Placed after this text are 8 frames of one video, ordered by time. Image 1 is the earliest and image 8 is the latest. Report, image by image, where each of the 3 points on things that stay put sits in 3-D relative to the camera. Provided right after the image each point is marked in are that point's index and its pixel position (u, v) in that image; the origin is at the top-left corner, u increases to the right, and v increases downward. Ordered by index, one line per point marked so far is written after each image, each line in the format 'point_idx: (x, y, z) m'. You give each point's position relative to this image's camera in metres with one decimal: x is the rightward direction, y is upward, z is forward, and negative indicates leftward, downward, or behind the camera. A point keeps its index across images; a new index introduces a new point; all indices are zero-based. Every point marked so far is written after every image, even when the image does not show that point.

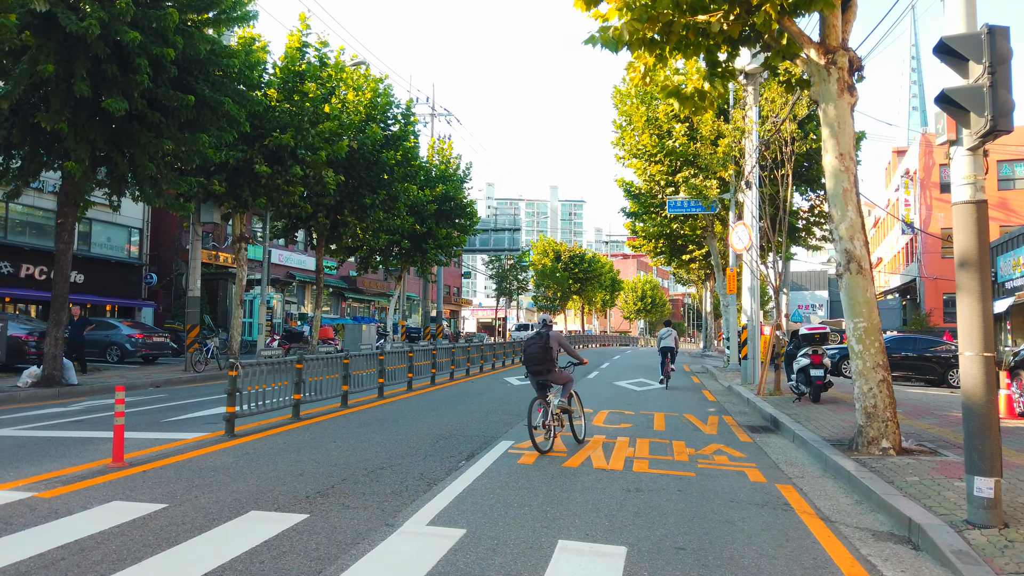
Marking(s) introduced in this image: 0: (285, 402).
0: (-3.1, -1.5, +10.2) m
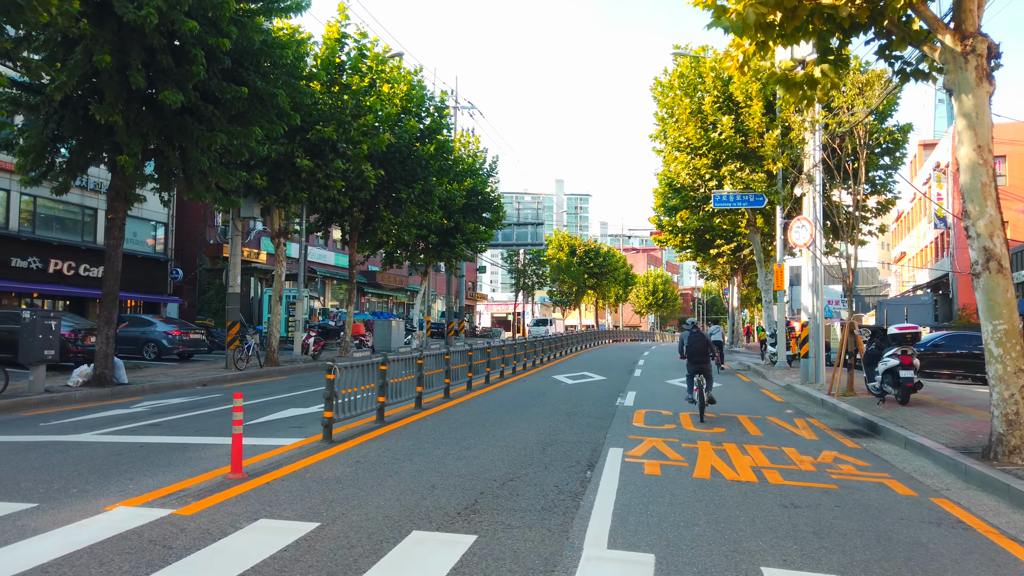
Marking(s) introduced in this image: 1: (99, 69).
0: (-1.8, -1.5, +9.8) m
1: (-7.5, +4.0, +13.7) m
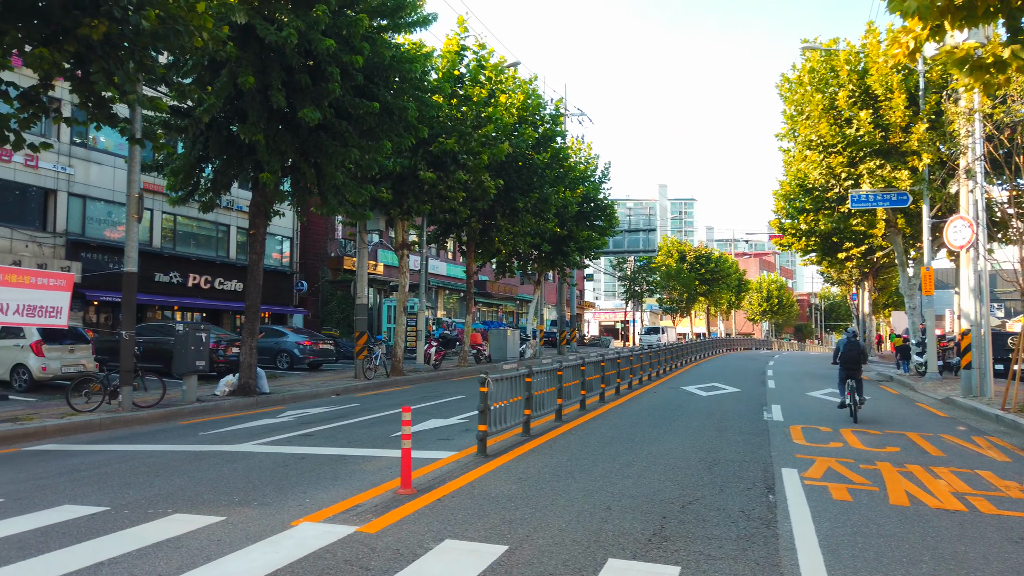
0: (+0.1, -1.7, +9.6) m
1: (-5.1, +3.7, +14.3) m
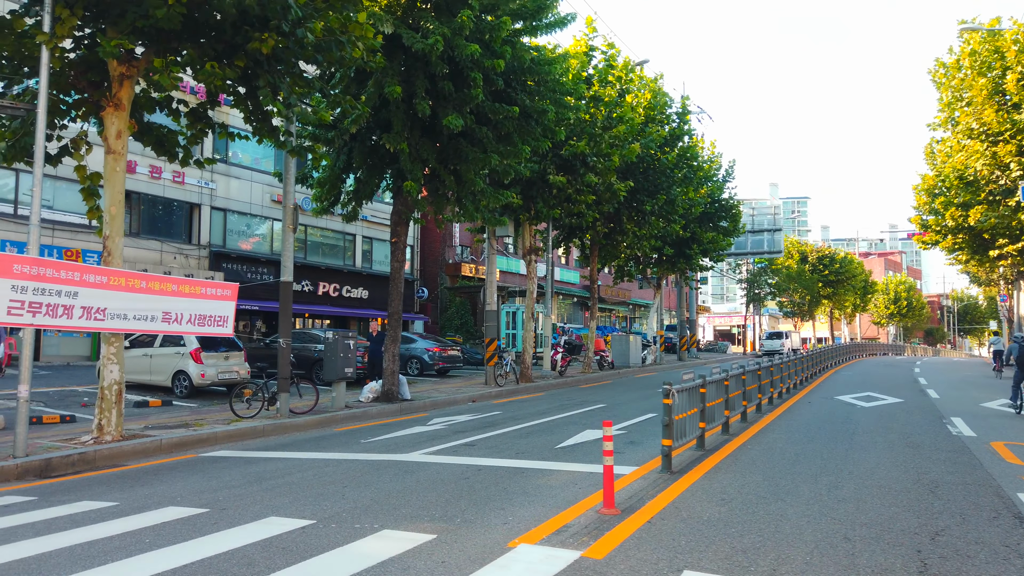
0: (+2.2, -1.7, +9.1) m
1: (-2.4, +3.6, +14.4) m
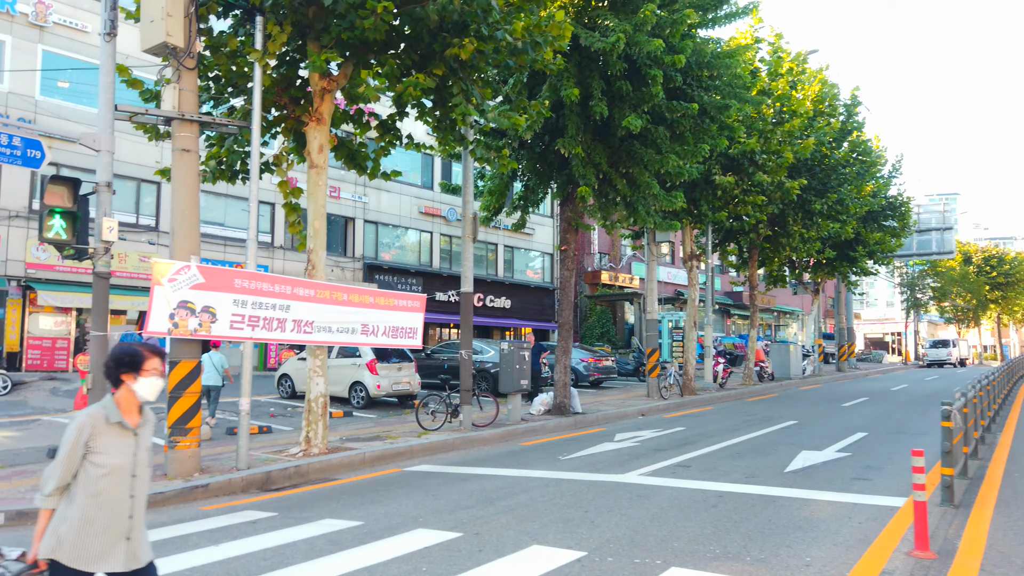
0: (+4.7, -1.8, +8.0) m
1: (+0.9, +3.4, +14.0) m
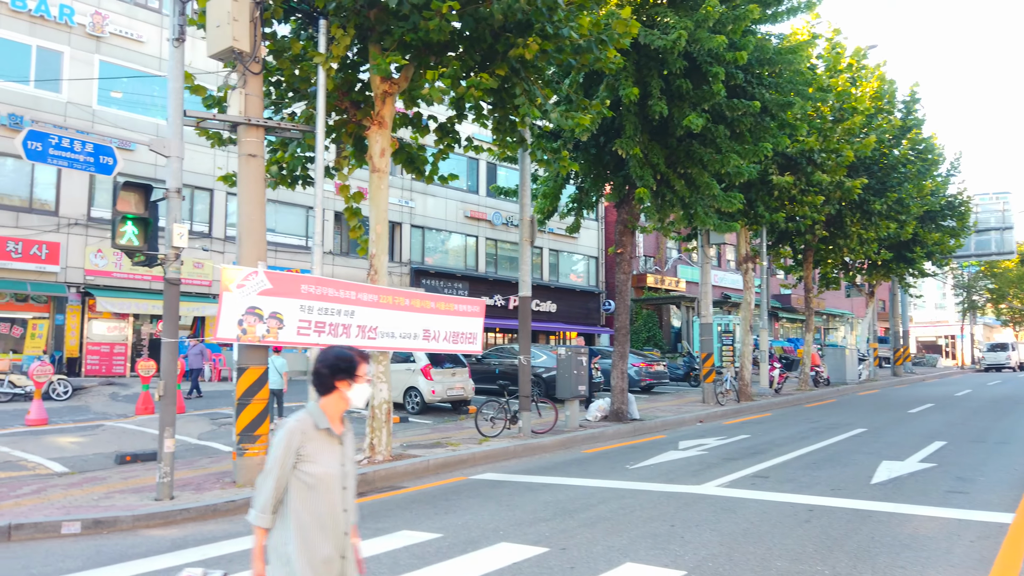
0: (+5.4, -1.8, +7.5) m
1: (+2.0, +3.3, +13.7) m
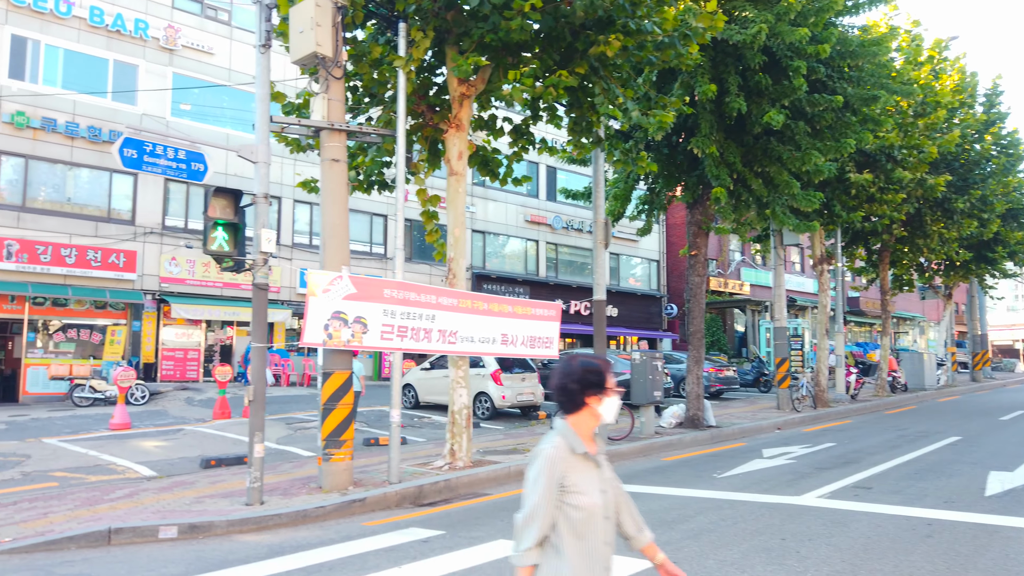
0: (+6.3, -1.8, +6.9) m
1: (+3.2, +3.3, +13.4) m
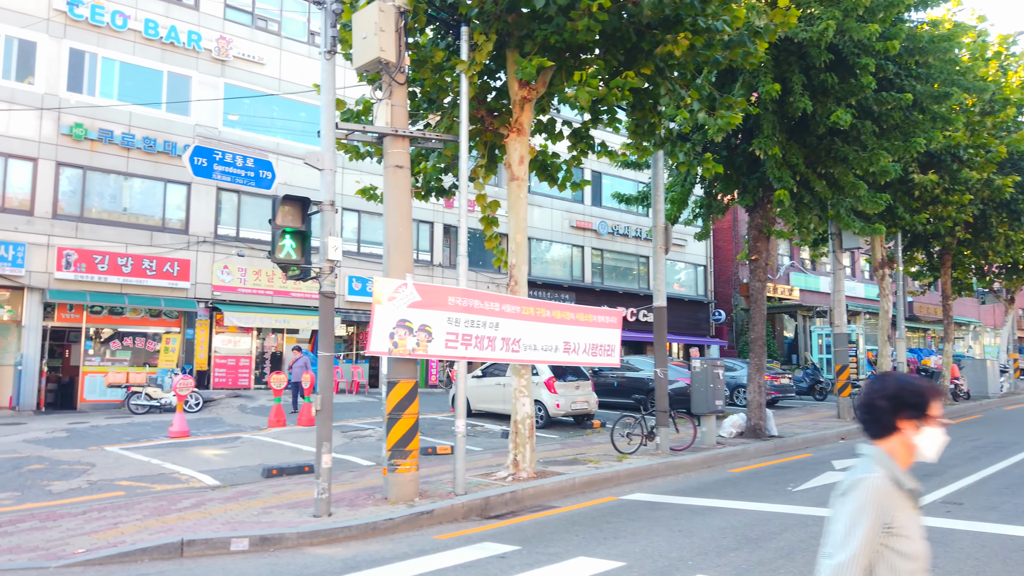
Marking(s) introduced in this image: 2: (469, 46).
0: (+7.0, -1.8, +6.3) m
1: (+4.2, +3.2, +13.0) m
2: (-0.5, +3.0, +9.3) m
